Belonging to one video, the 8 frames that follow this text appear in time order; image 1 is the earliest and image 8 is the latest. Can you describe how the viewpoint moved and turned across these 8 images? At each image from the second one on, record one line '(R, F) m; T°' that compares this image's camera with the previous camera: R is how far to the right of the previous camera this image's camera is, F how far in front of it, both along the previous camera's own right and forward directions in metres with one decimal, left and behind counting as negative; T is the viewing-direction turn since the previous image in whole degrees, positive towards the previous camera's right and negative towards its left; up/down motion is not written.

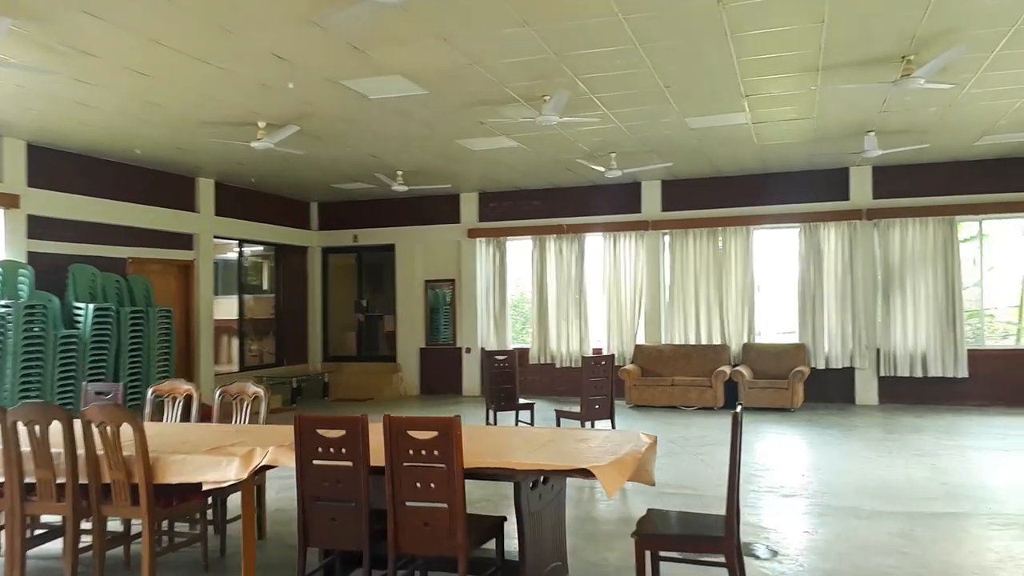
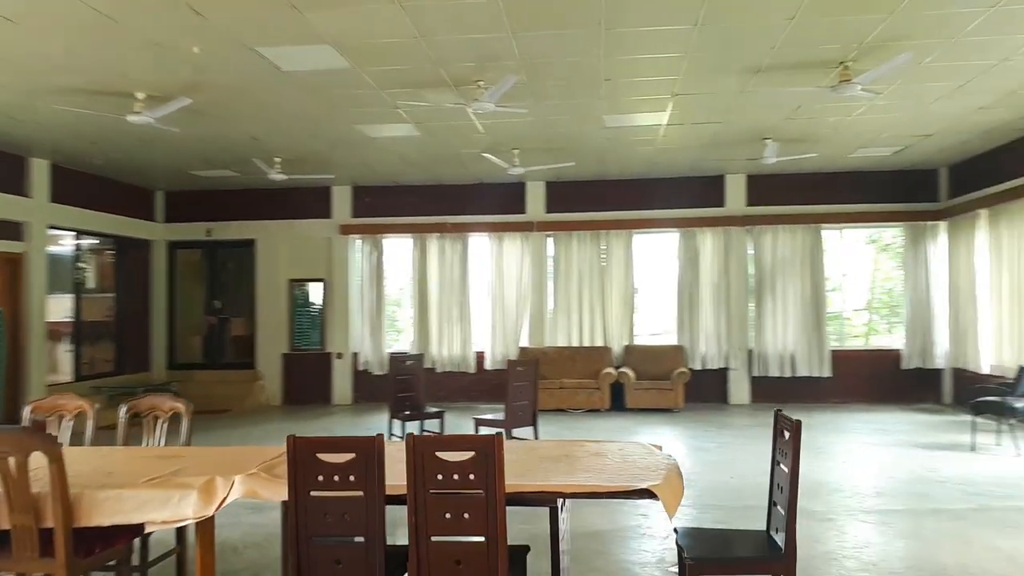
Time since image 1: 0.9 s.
(-0.7, +0.5) m; +12°
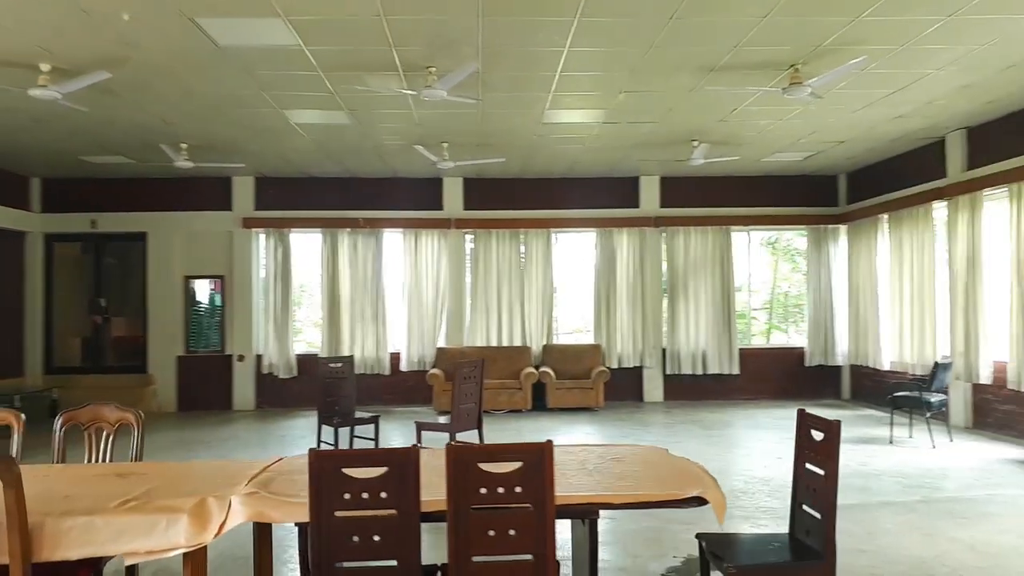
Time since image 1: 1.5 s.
(-0.5, +0.2) m; +9°
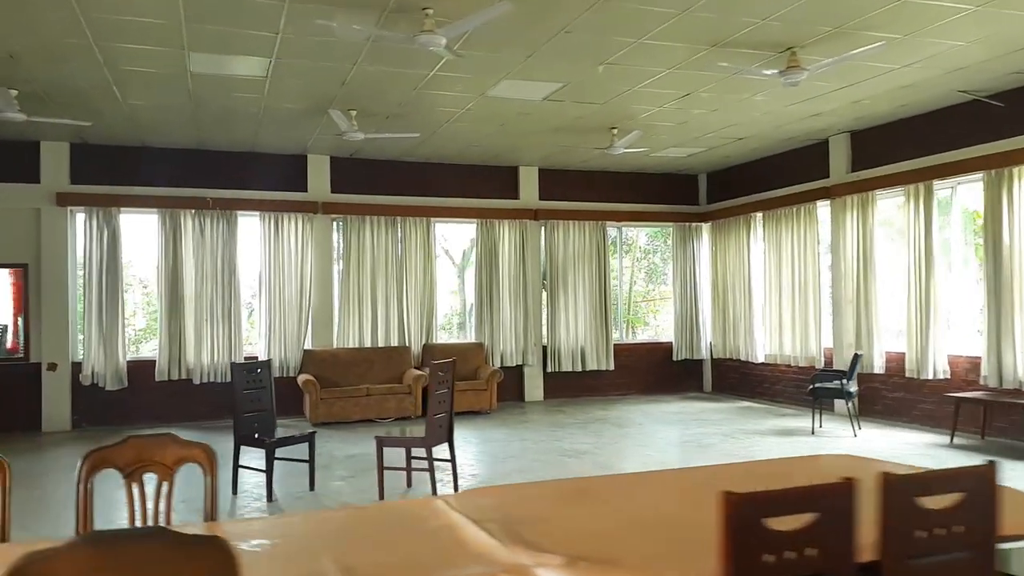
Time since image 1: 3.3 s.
(-1.4, +0.9) m; +17°
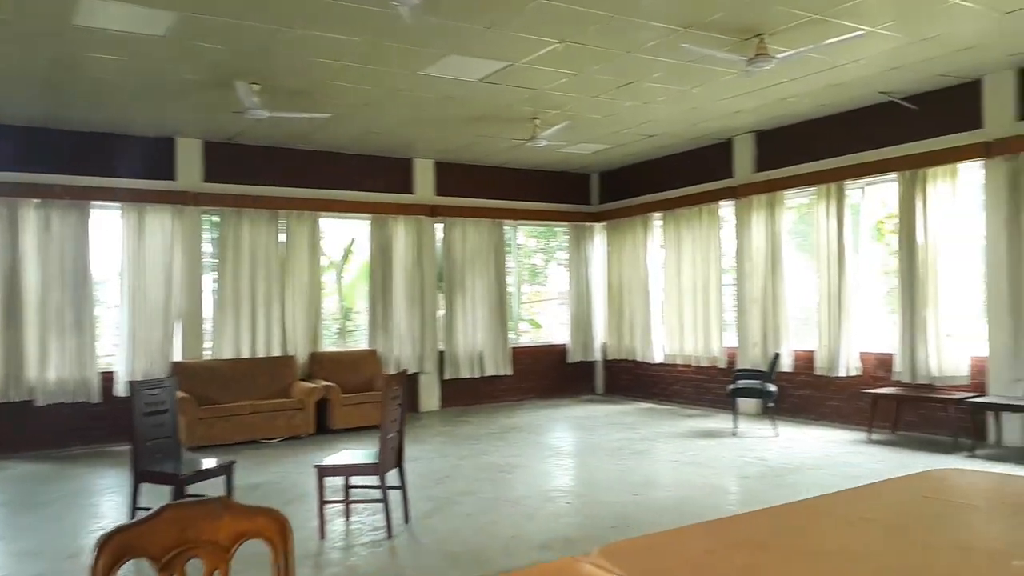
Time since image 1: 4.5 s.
(-0.7, +0.6) m; +12°
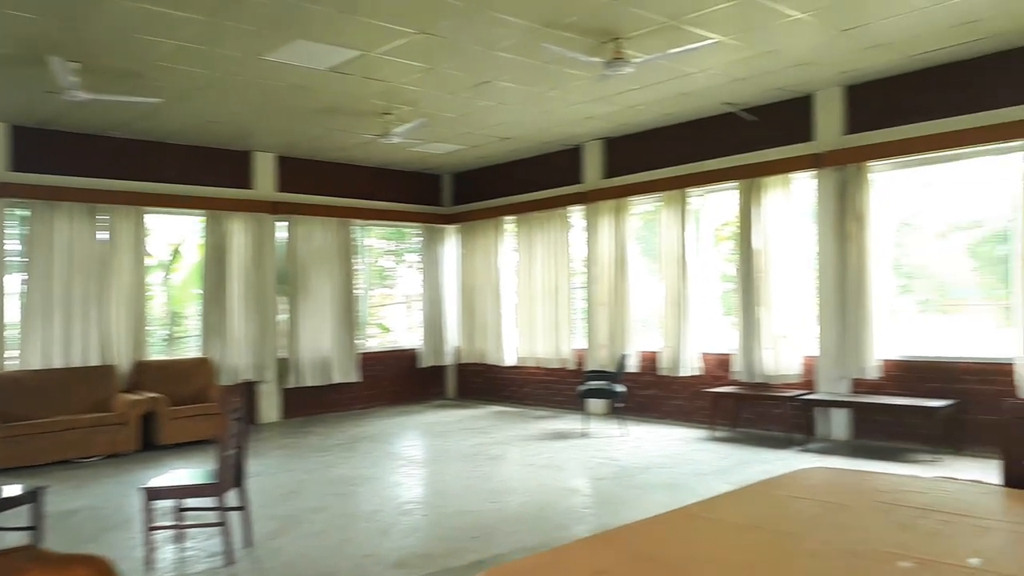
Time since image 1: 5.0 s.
(-0.1, +0.2) m; +11°
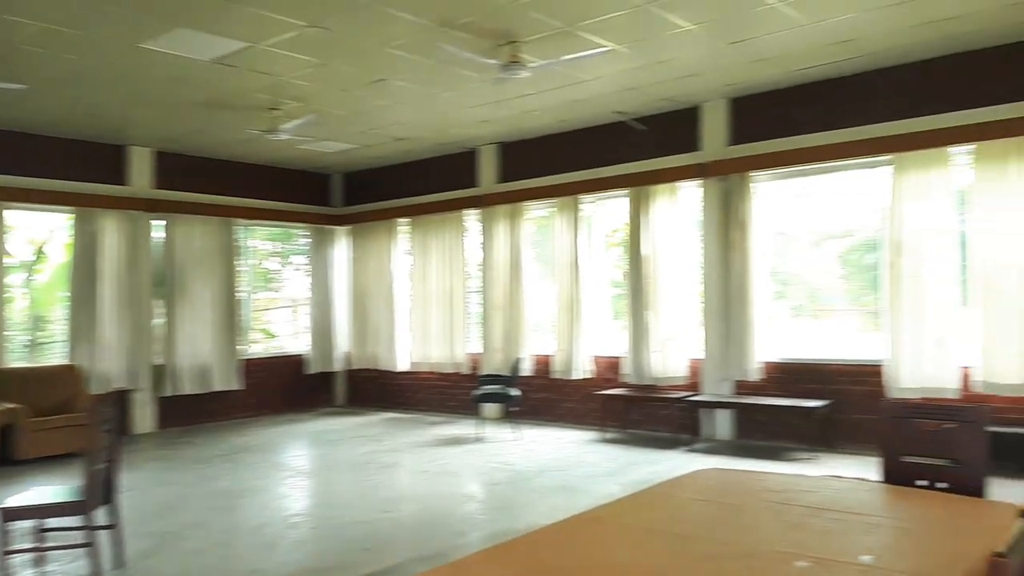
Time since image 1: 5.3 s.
(0.0, +0.1) m; +8°
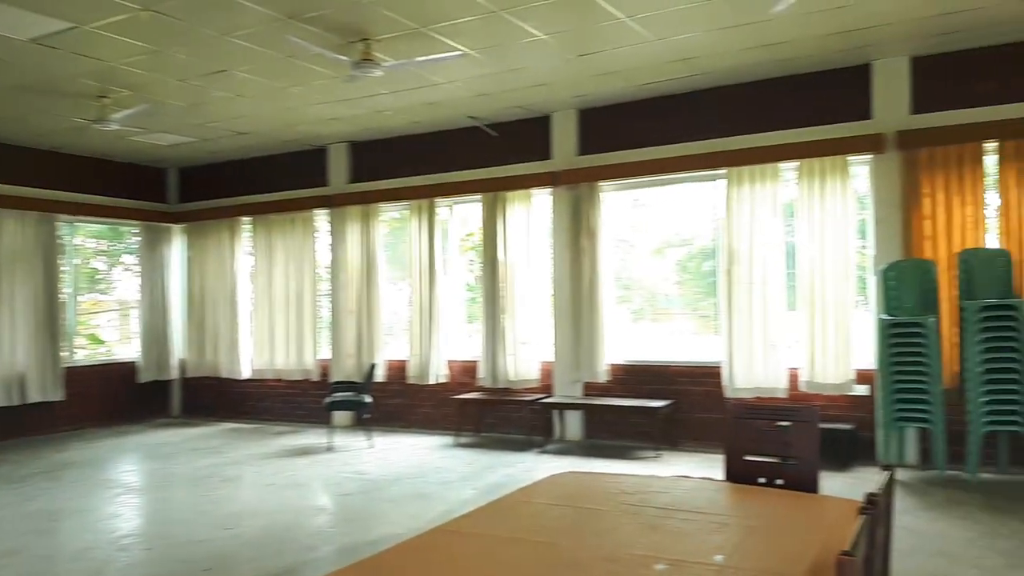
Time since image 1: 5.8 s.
(0.0, 0.0) m; +11°
